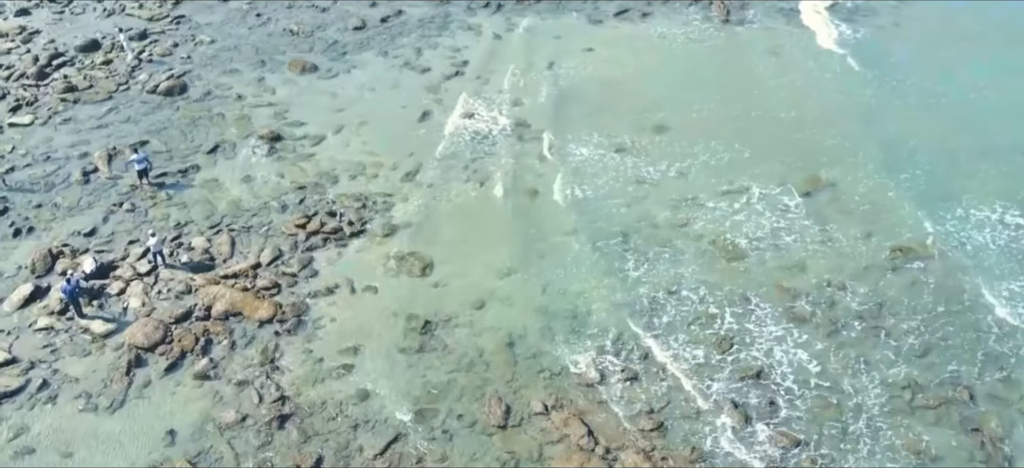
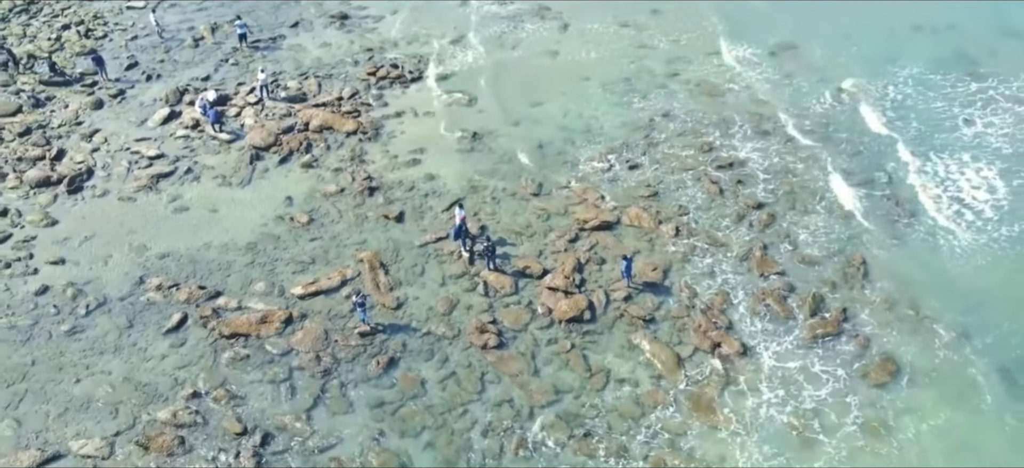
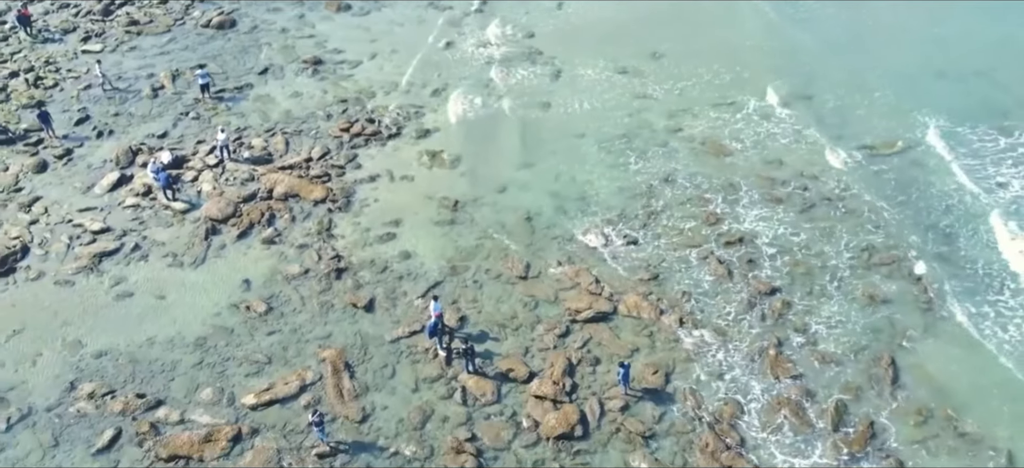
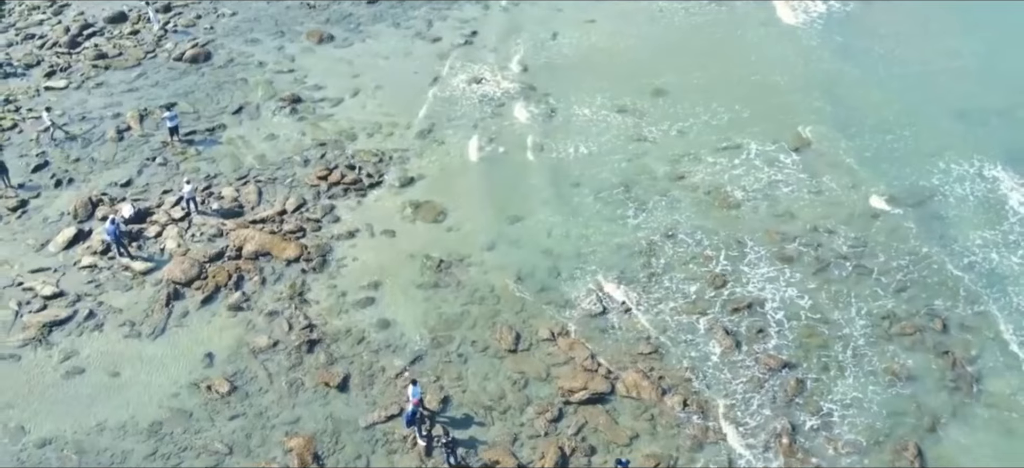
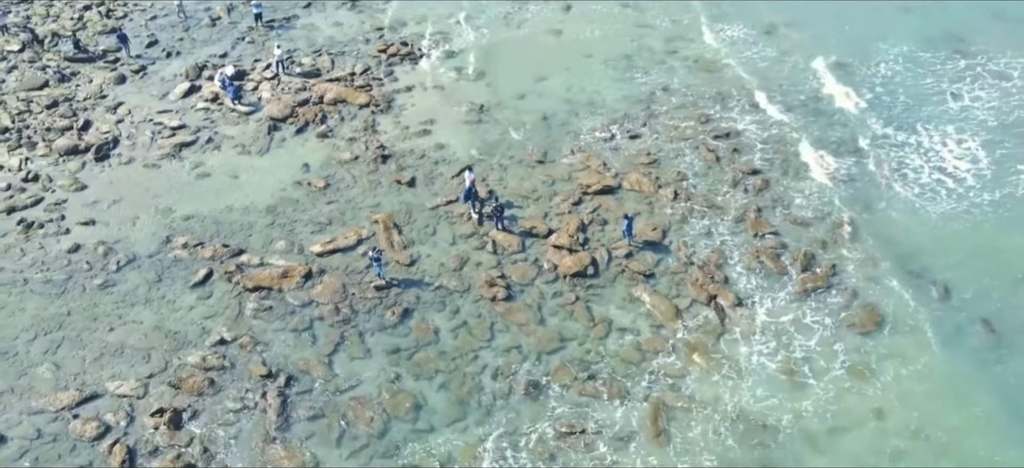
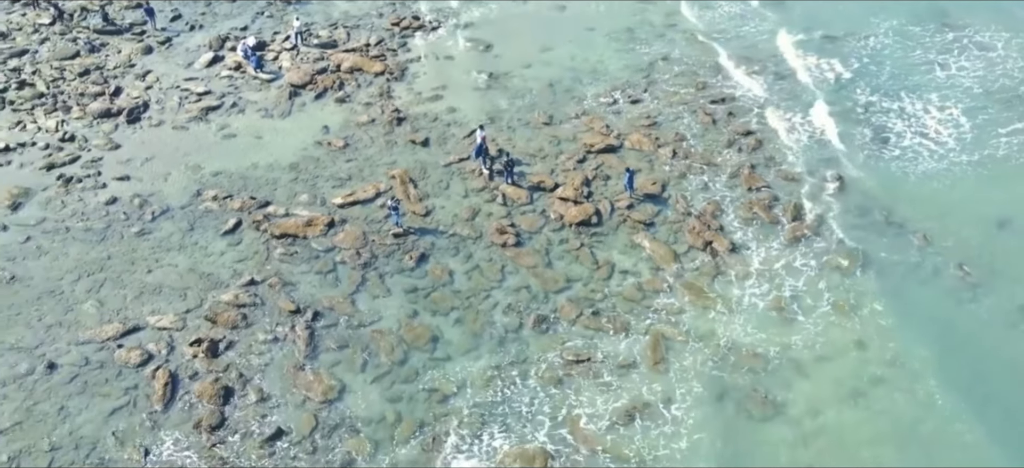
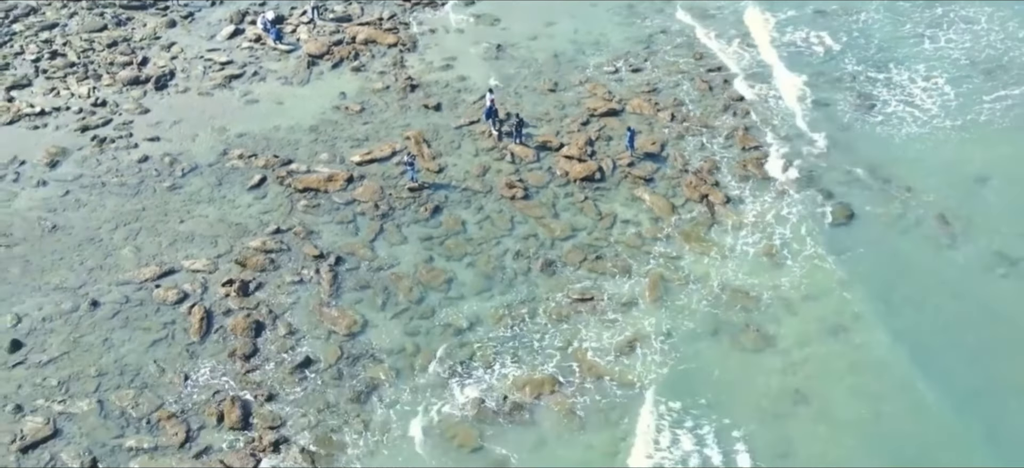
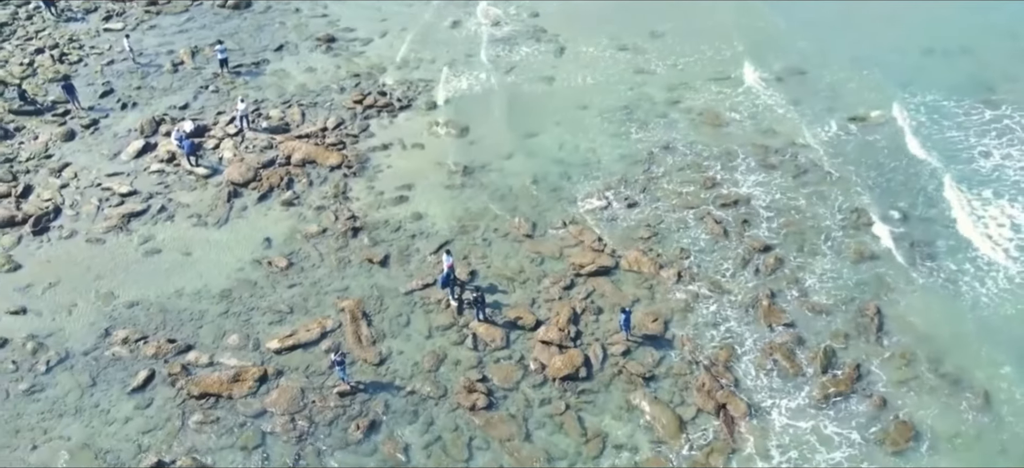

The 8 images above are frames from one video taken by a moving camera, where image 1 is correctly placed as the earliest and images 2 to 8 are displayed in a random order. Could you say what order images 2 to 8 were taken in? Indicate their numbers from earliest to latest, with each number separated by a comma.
4, 3, 8, 2, 5, 6, 7
